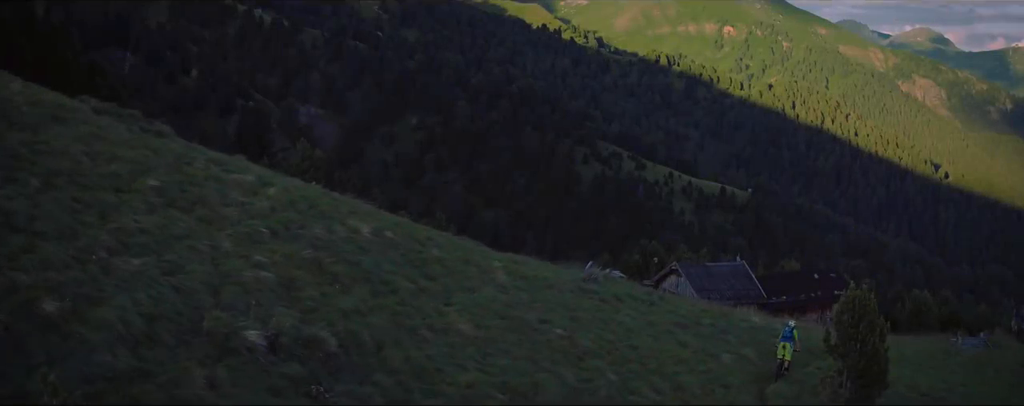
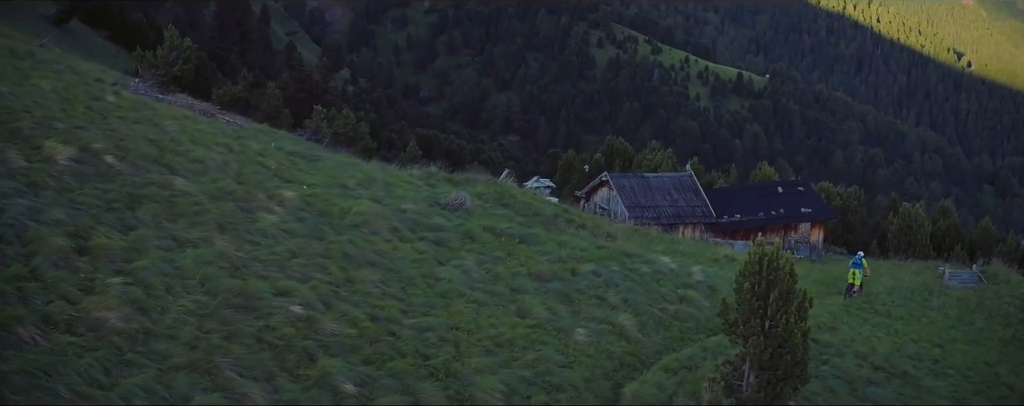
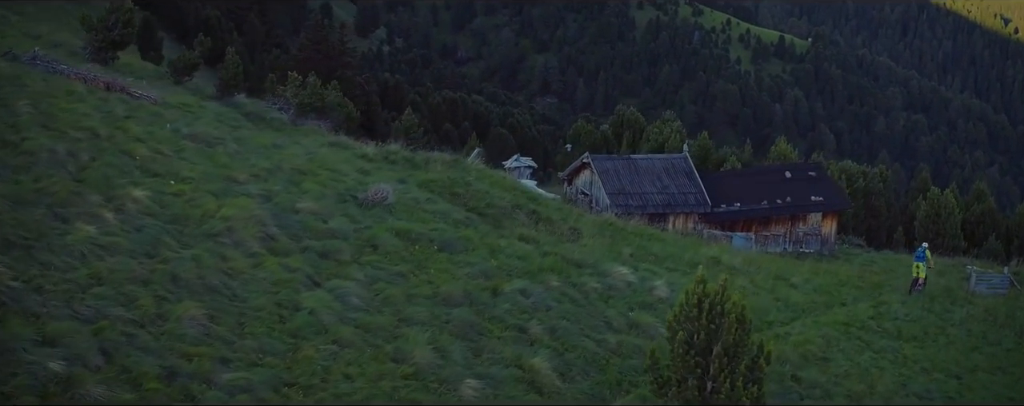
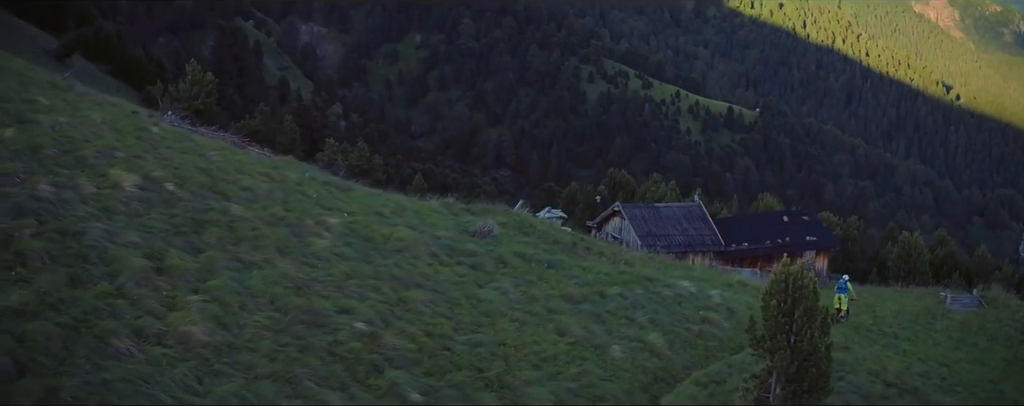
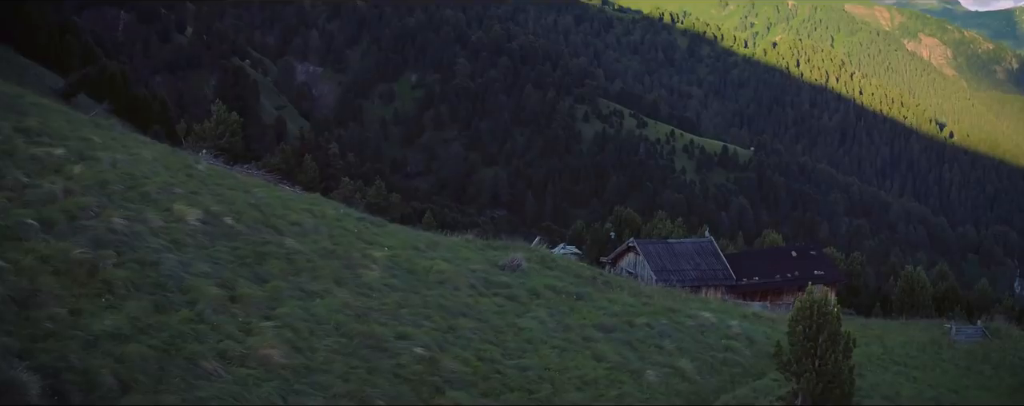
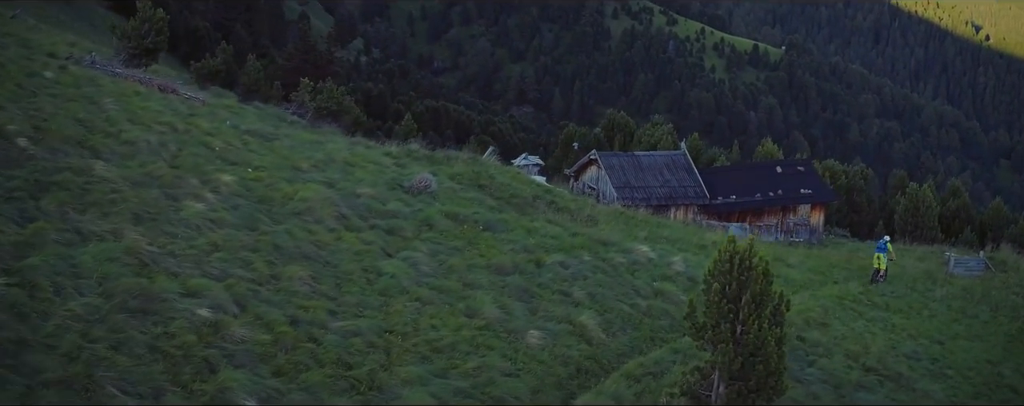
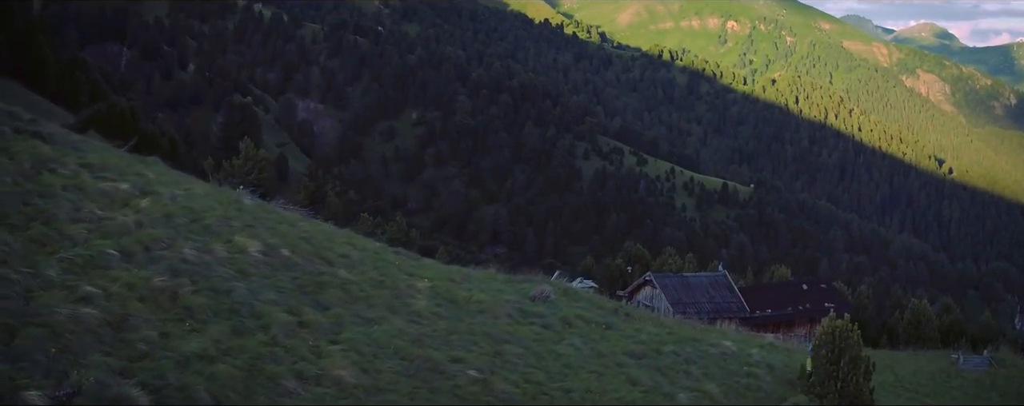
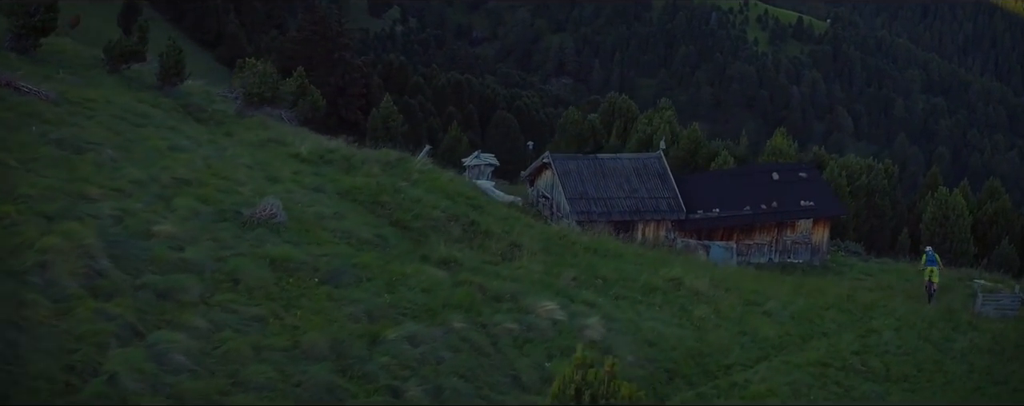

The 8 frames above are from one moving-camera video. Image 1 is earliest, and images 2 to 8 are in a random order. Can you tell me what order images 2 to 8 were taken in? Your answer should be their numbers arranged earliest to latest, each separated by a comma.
7, 5, 4, 2, 6, 3, 8
